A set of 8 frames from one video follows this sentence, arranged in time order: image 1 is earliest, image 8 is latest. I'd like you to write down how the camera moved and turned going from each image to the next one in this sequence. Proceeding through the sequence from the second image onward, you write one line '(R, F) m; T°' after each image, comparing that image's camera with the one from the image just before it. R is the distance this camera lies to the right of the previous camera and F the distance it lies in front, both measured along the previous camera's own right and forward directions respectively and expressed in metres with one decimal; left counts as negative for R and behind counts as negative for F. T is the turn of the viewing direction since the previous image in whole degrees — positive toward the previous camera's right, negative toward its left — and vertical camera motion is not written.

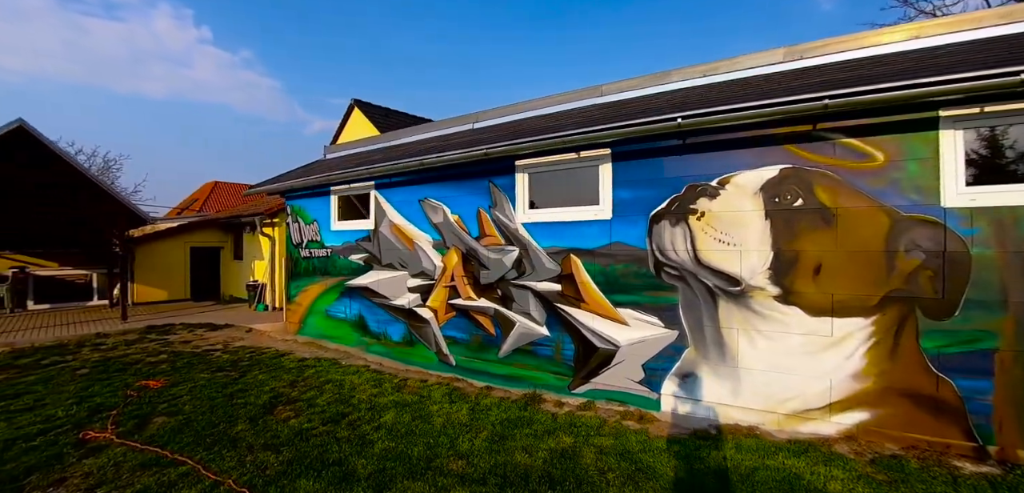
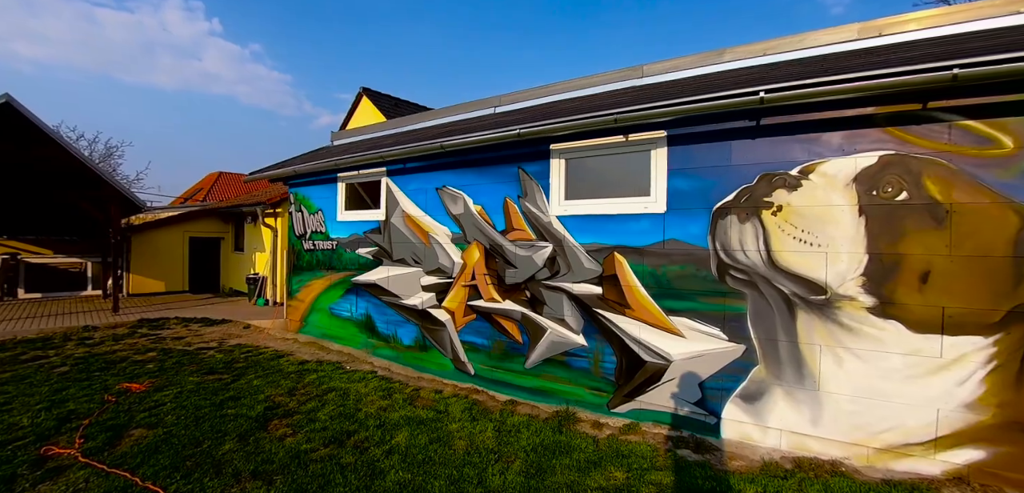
(-0.3, +0.6) m; 0°
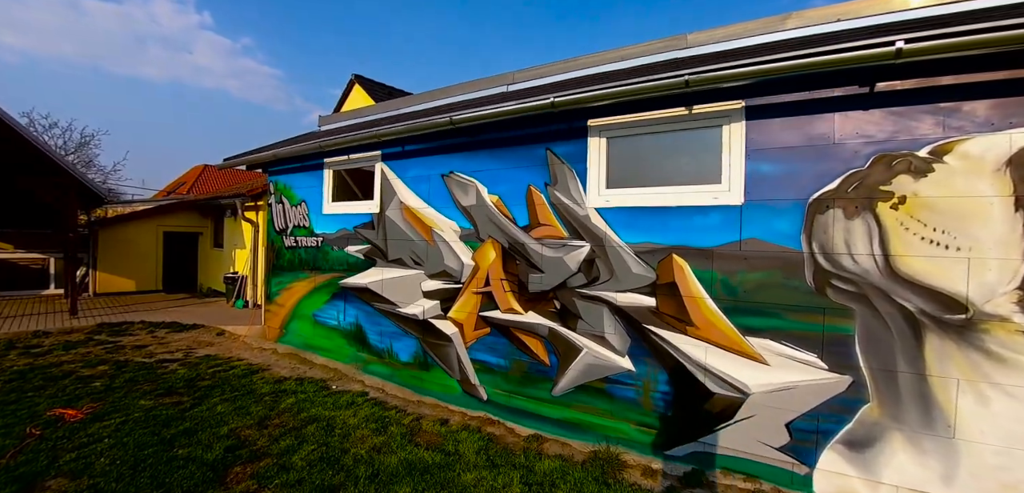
(-0.3, +0.9) m; +1°
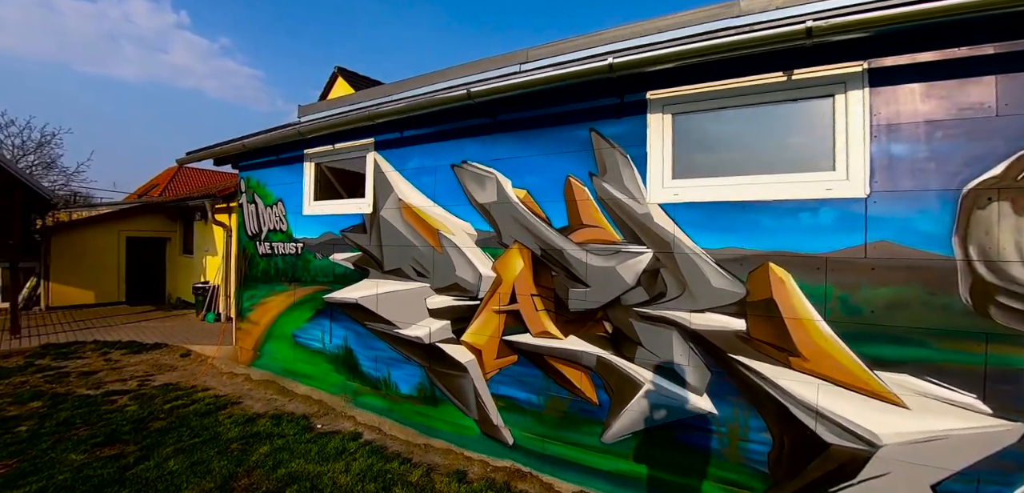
(-0.4, +0.8) m; +2°
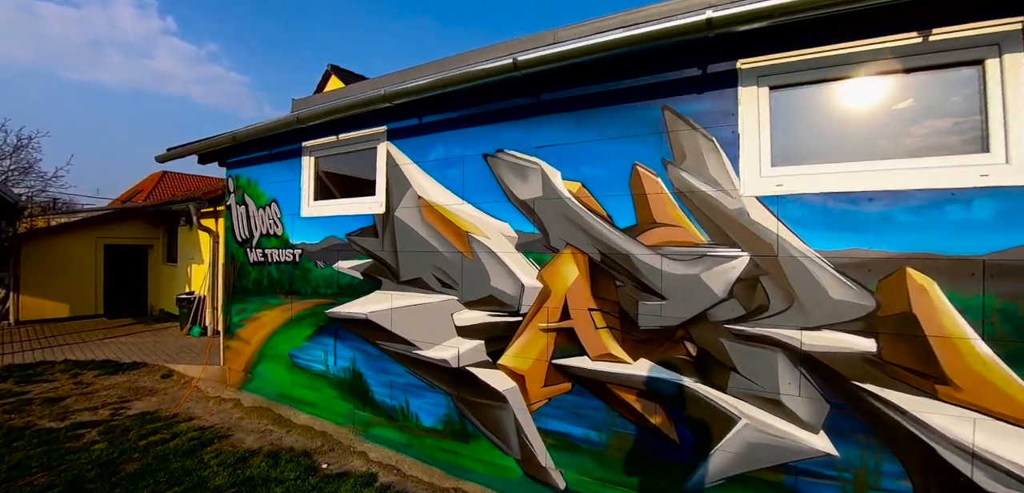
(-0.4, +0.6) m; +1°
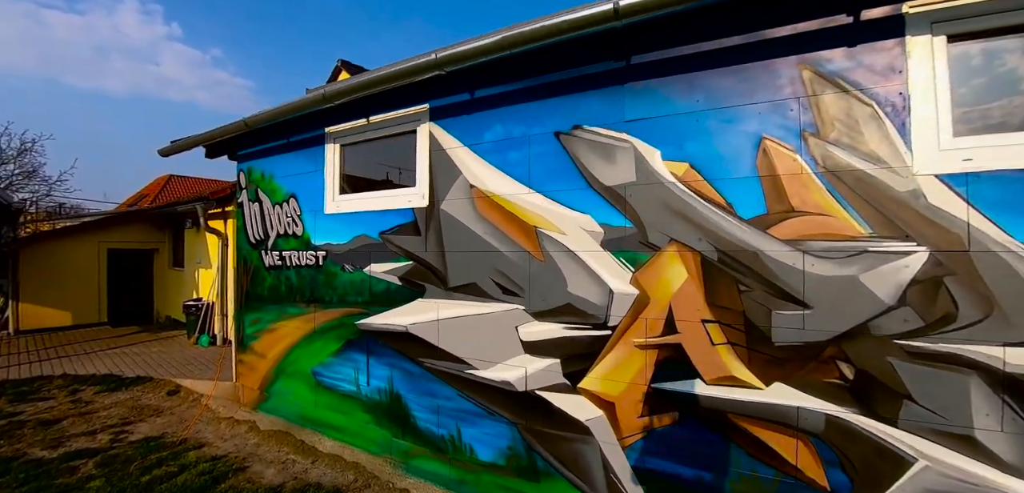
(-0.4, +0.5) m; 0°
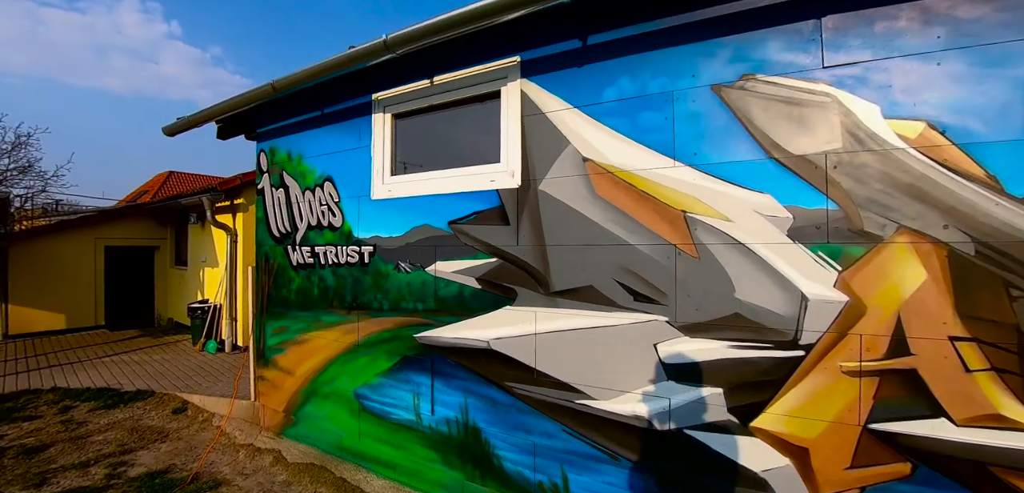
(-0.6, +0.7) m; 0°
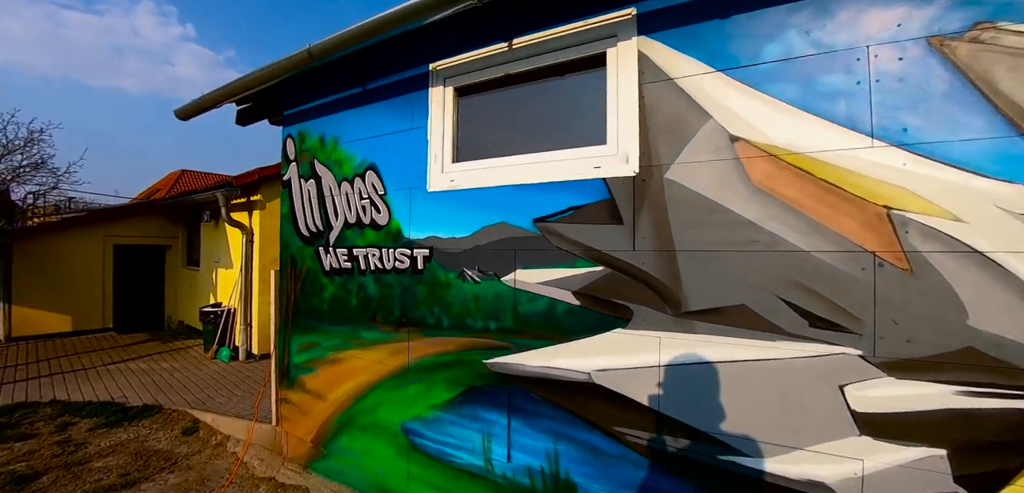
(-0.4, +0.5) m; -1°
